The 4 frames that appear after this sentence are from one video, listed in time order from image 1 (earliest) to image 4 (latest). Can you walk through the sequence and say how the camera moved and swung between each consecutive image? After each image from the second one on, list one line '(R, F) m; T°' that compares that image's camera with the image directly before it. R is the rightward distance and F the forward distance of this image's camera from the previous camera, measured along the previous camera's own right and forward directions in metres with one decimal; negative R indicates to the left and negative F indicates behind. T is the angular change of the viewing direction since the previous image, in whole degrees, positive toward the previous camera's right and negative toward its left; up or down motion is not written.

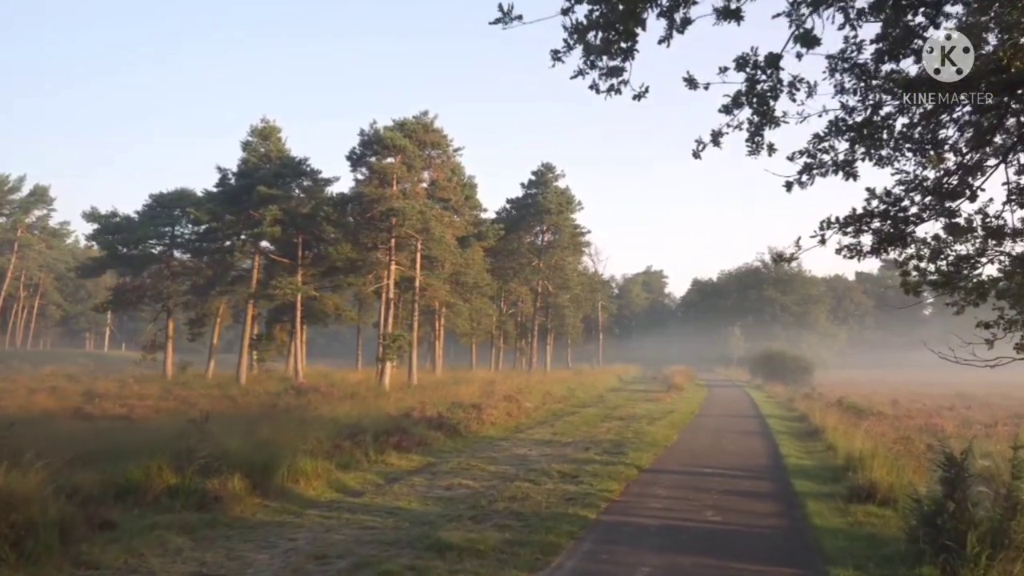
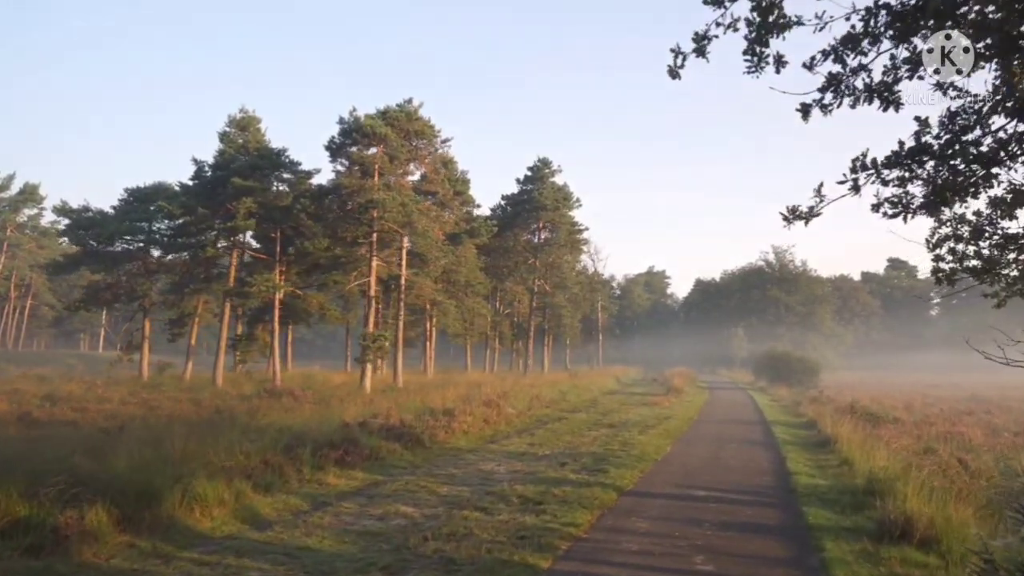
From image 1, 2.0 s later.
(+0.6, +1.9) m; 0°
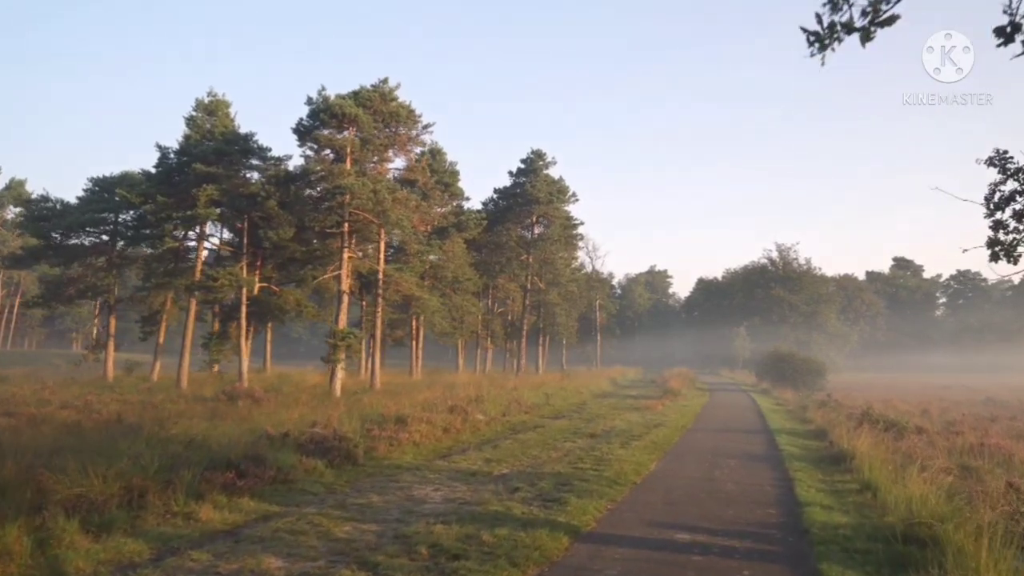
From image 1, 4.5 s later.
(+0.8, +2.4) m; 0°
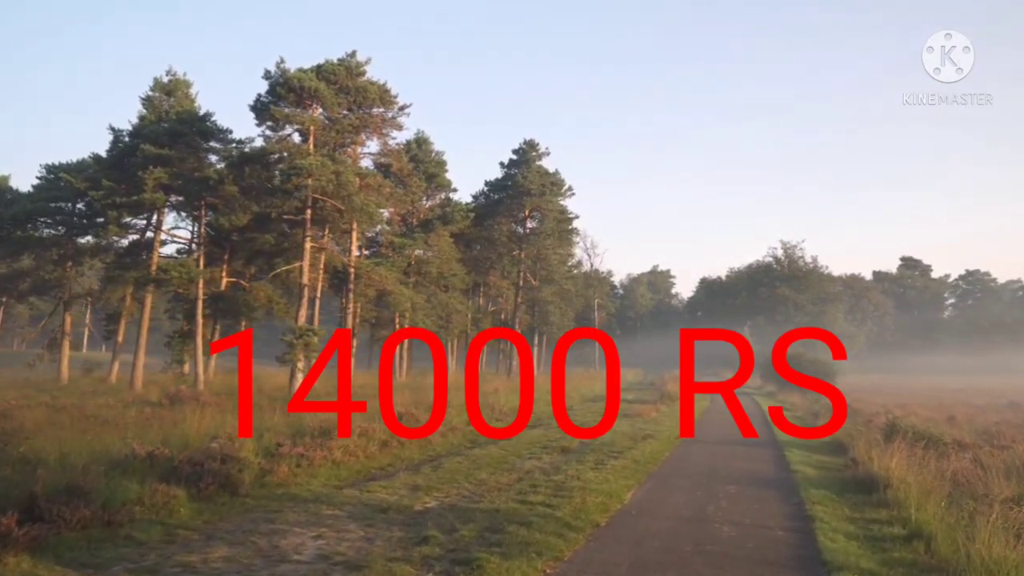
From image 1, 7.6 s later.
(+0.8, +2.8) m; 0°
